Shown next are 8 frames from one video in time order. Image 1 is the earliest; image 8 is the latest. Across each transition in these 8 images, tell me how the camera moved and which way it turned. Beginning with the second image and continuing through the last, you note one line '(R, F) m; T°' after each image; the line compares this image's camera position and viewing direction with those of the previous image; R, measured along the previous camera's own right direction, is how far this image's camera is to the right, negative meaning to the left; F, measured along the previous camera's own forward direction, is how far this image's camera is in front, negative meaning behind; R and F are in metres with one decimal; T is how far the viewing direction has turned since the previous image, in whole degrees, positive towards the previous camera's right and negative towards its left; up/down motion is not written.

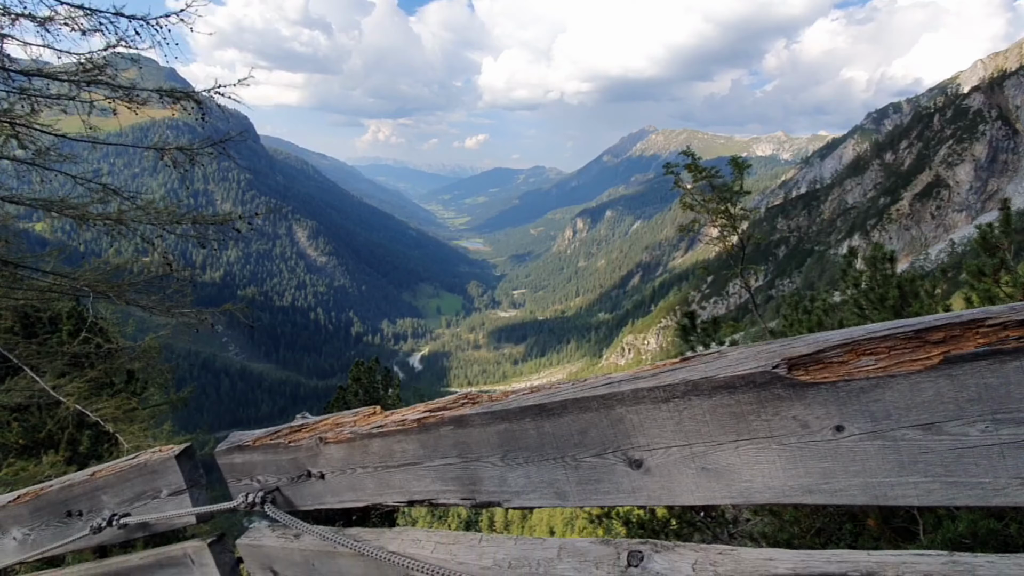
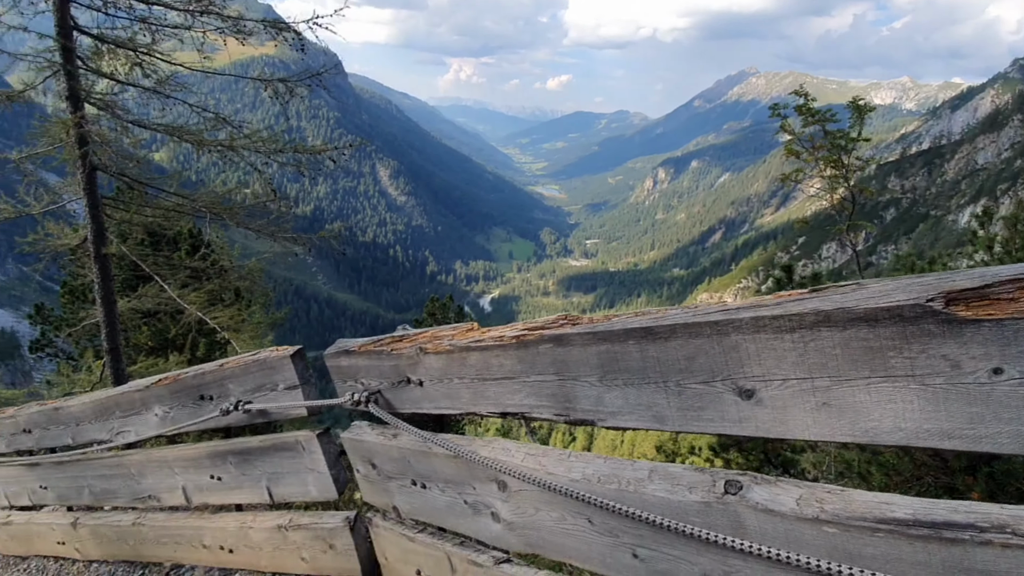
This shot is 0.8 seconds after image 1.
(-0.1, 0.0) m; -8°
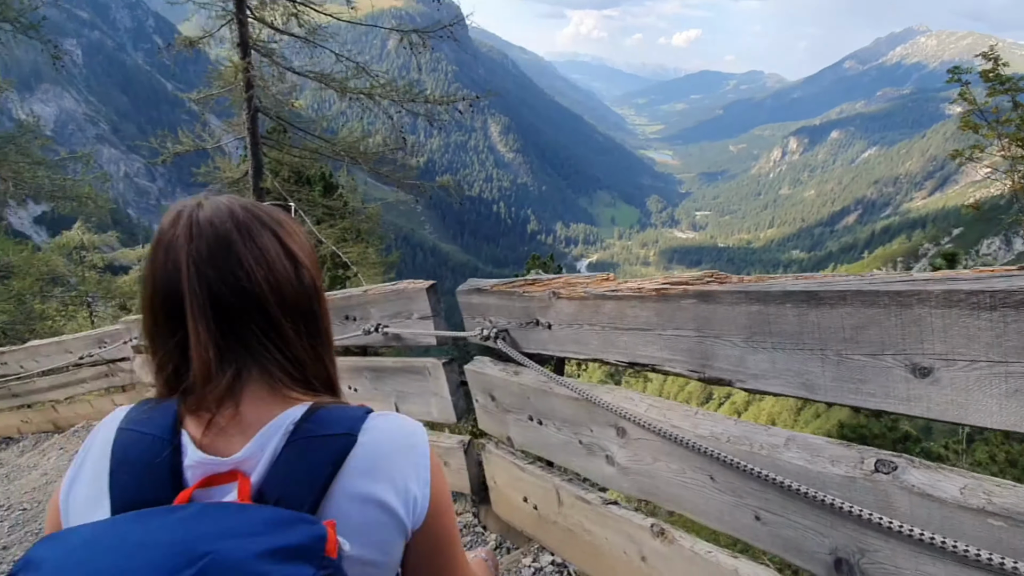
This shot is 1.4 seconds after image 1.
(-0.2, -0.1) m; -11°
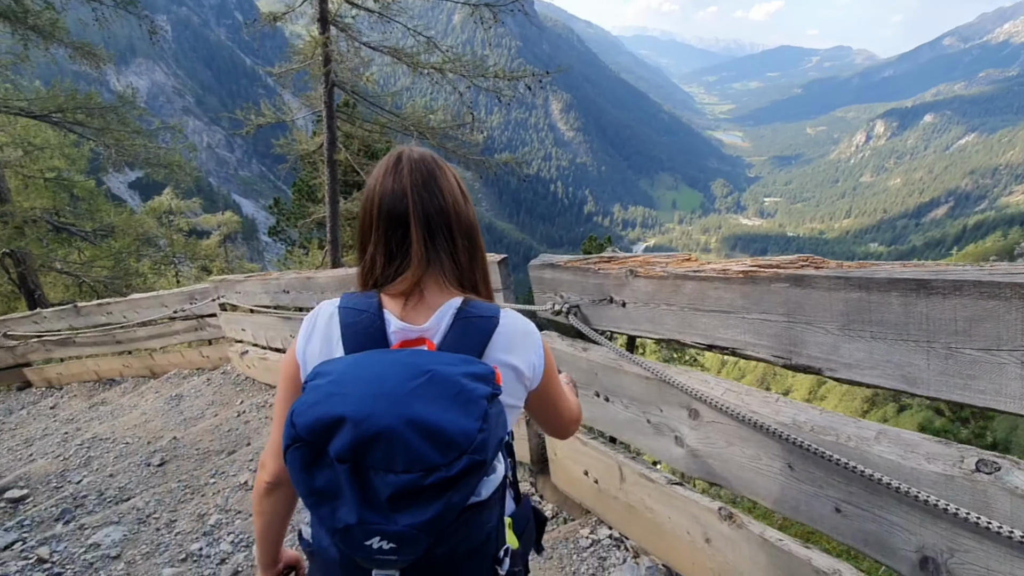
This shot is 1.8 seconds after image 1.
(-0.1, 0.0) m; -6°
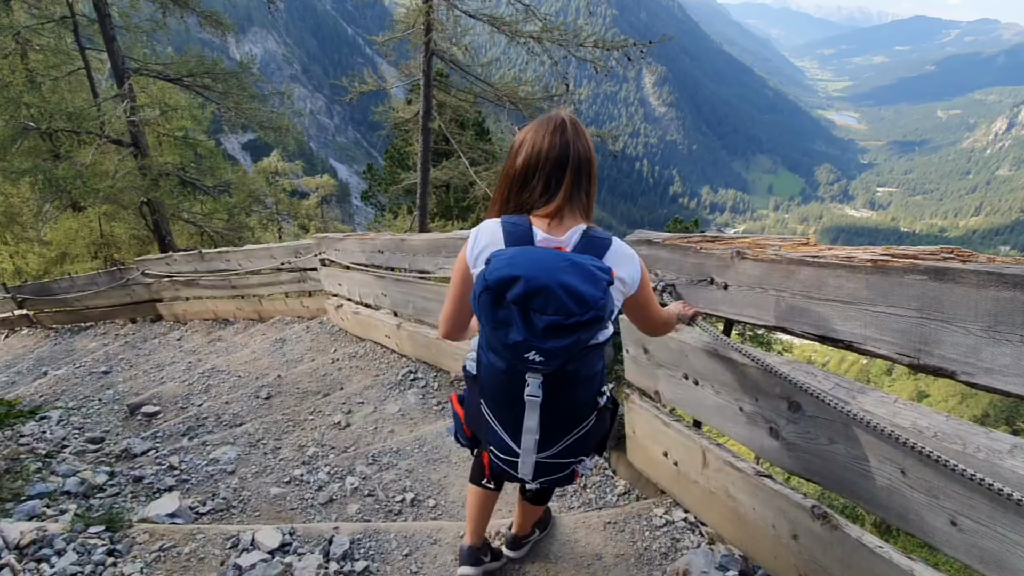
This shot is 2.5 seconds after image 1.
(-0.1, 0.0) m; -9°
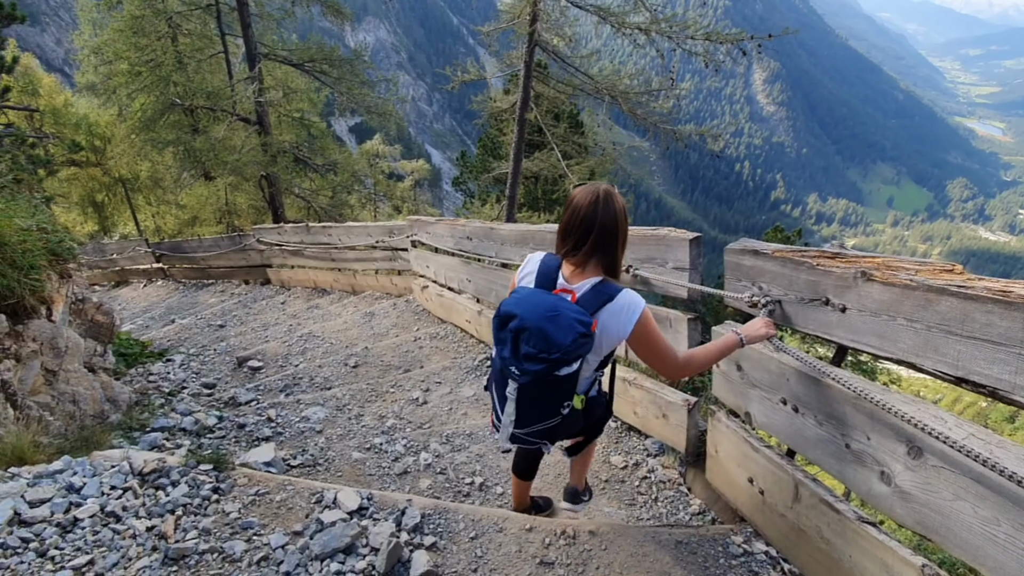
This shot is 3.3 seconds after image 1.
(-0.1, 0.0) m; -9°
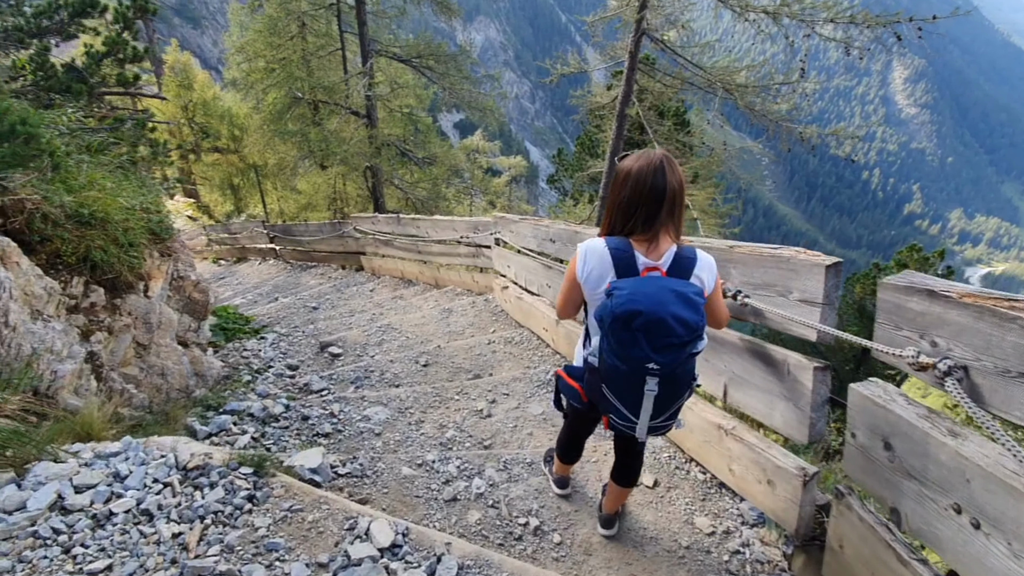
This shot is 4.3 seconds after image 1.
(+0.1, +0.5) m; -10°
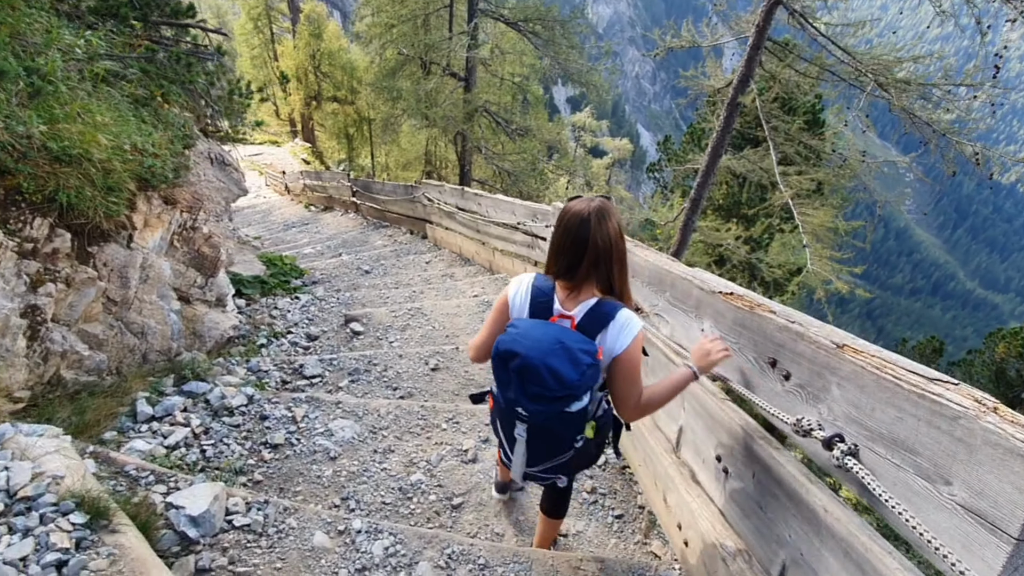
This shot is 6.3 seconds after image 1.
(+0.5, +1.1) m; -10°
